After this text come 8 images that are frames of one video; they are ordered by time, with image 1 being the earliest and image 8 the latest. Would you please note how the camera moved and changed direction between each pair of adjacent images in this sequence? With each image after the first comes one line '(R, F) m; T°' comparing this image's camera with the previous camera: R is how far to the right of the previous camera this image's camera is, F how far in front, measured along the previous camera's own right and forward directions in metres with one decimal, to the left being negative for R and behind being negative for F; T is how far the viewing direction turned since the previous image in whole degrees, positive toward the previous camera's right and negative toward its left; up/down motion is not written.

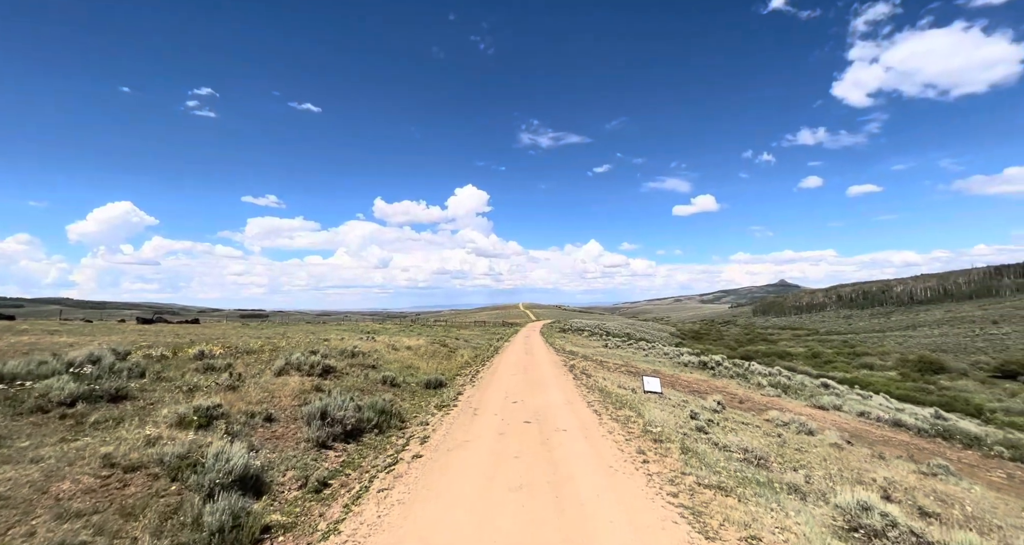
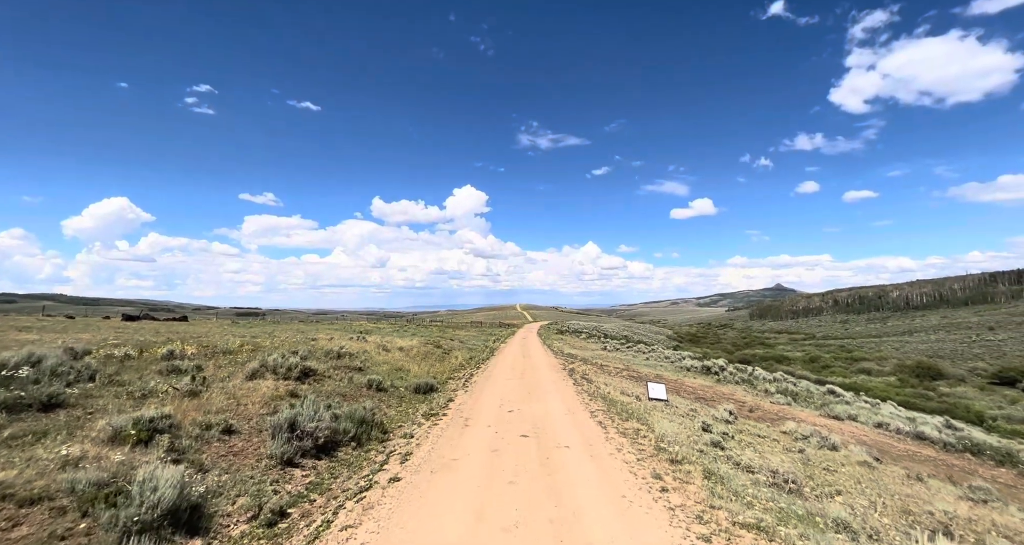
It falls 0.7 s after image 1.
(0.0, +1.5) m; 0°
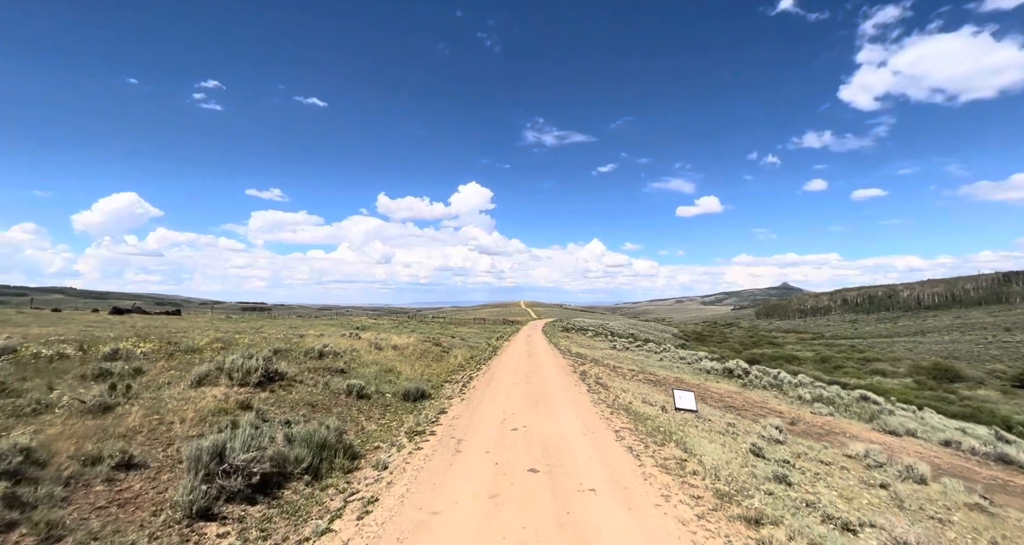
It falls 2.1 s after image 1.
(-0.1, +3.1) m; 0°
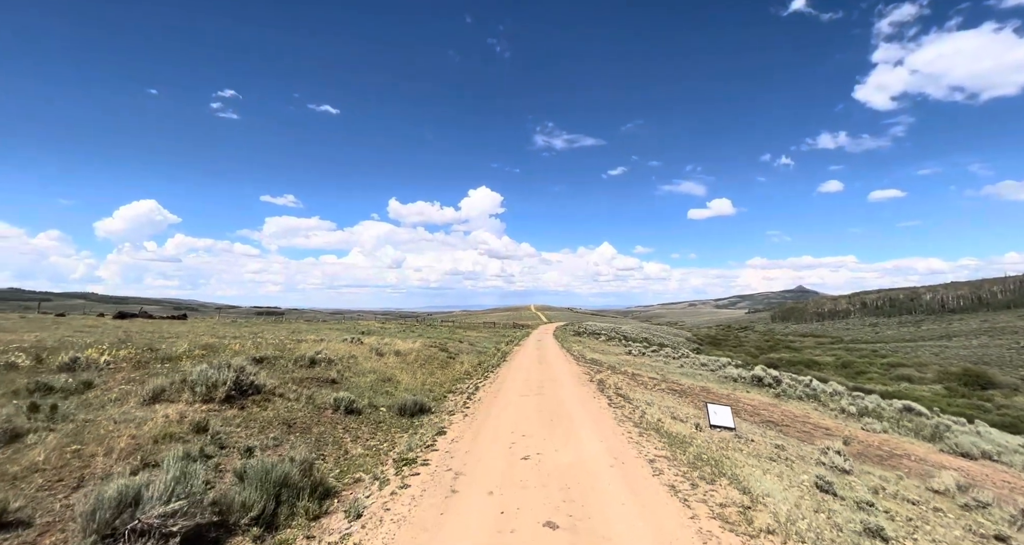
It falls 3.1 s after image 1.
(0.0, +2.2) m; -1°
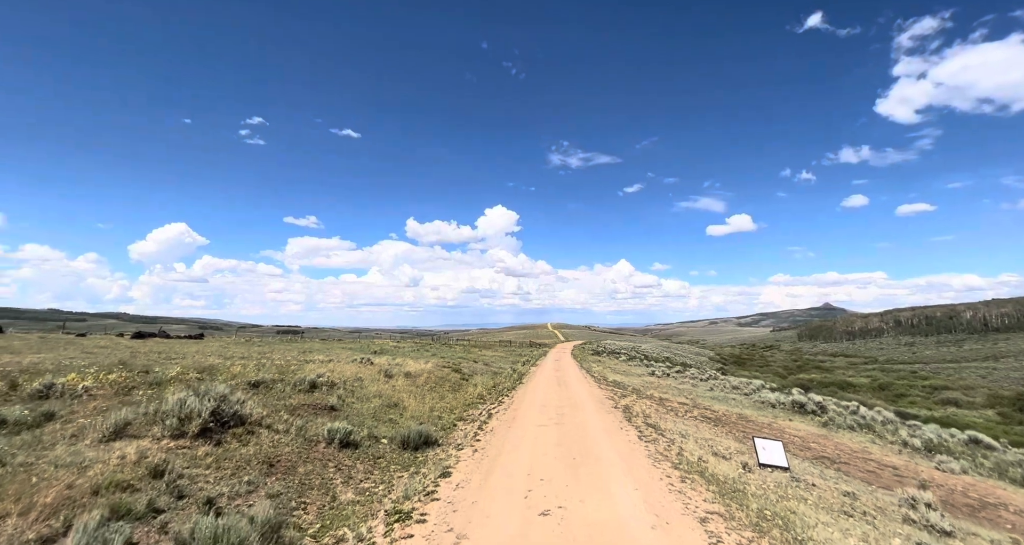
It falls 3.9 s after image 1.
(0.0, +1.8) m; -2°
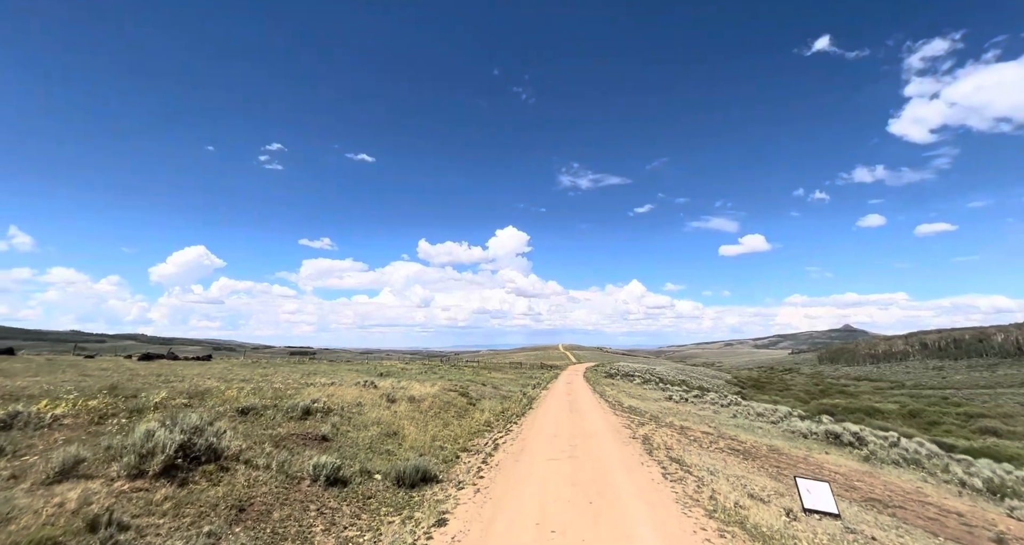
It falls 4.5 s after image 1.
(+0.1, +1.4) m; -1°
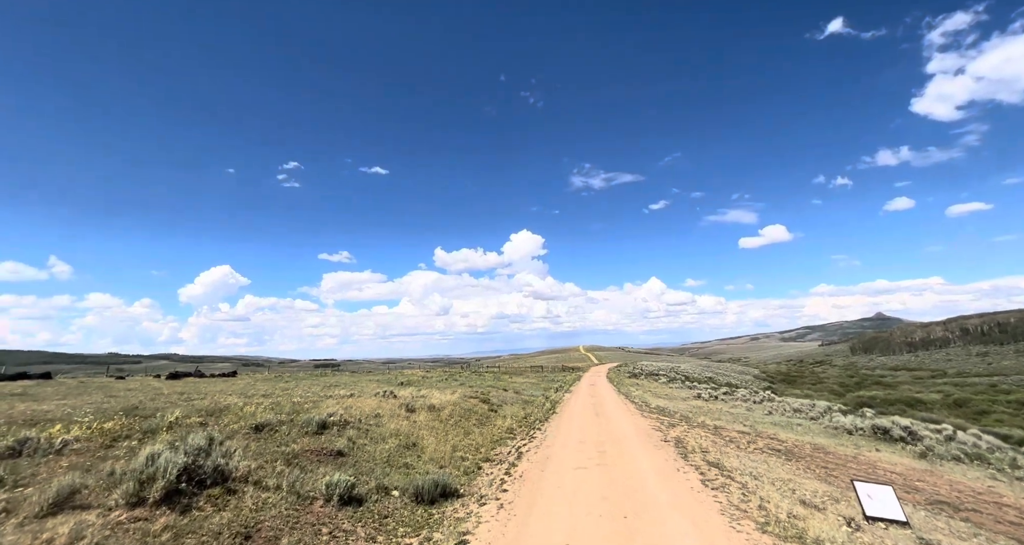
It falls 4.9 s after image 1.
(0.0, +0.9) m; -2°
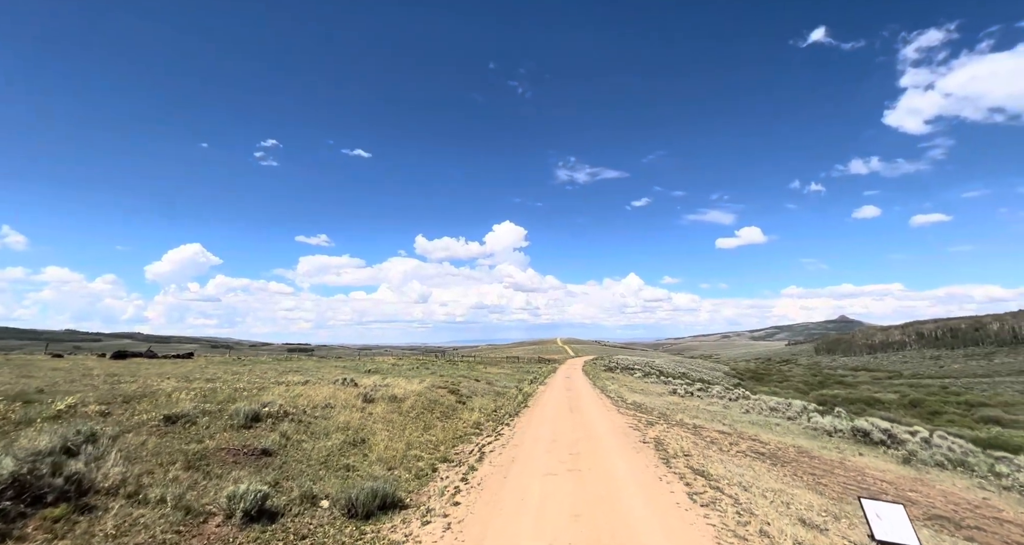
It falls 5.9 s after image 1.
(+0.4, +2.2) m; +3°
